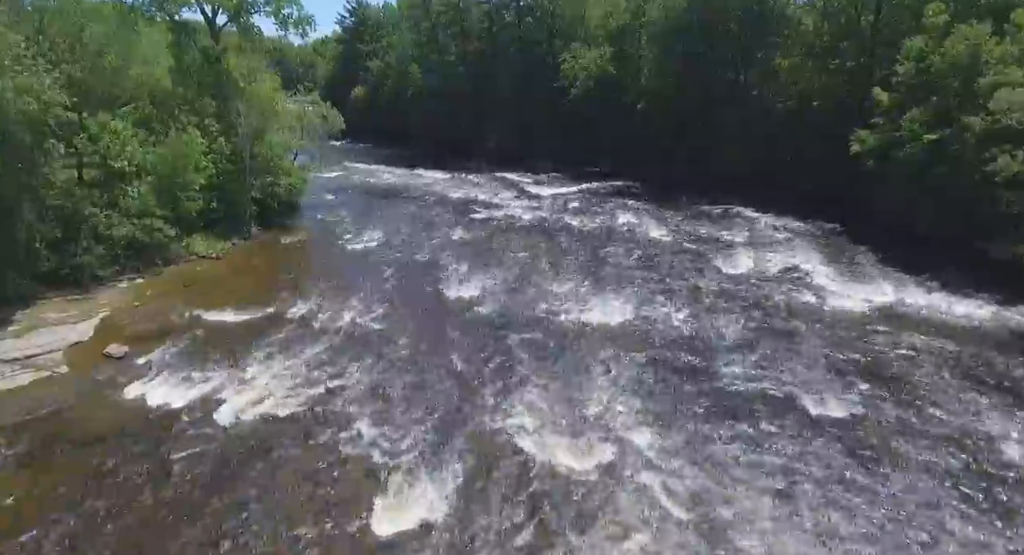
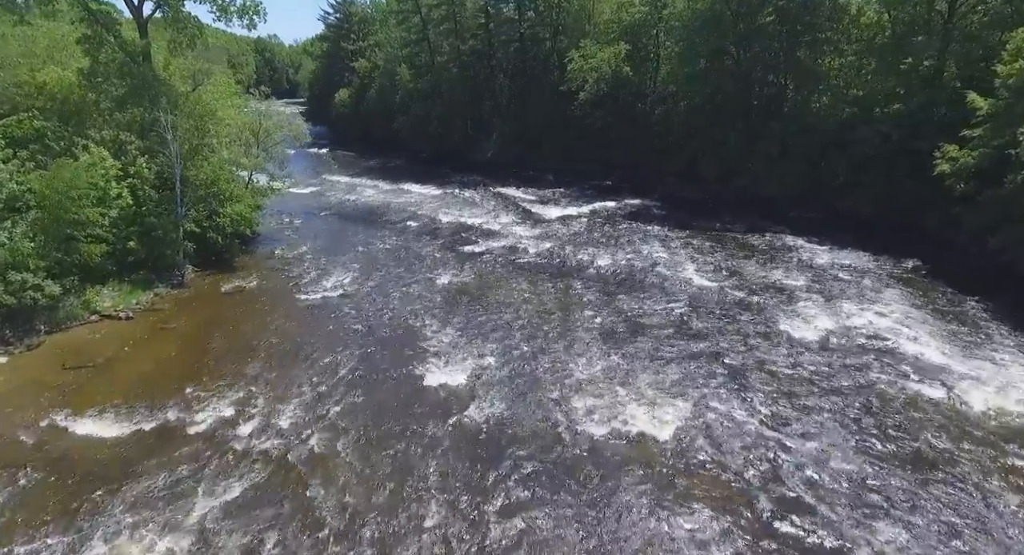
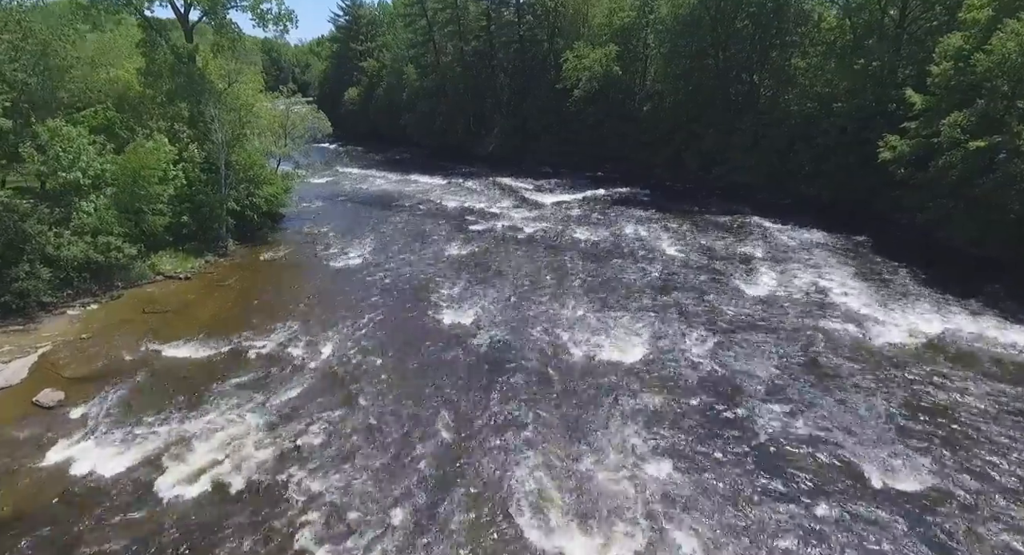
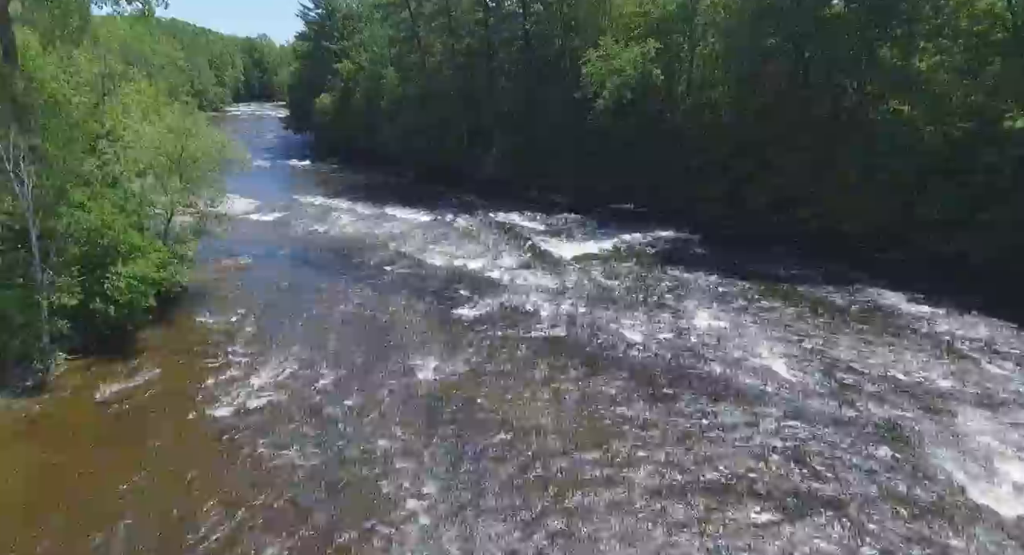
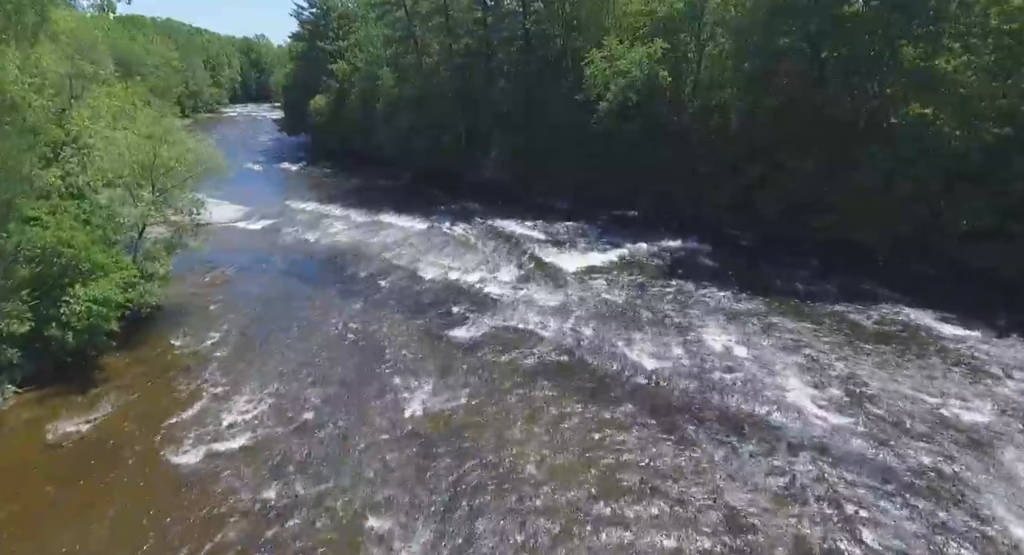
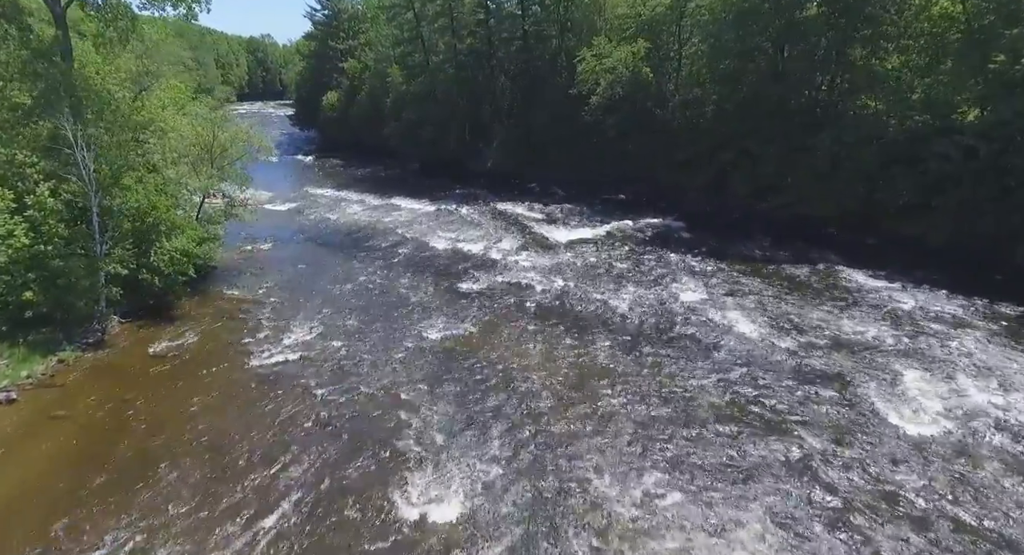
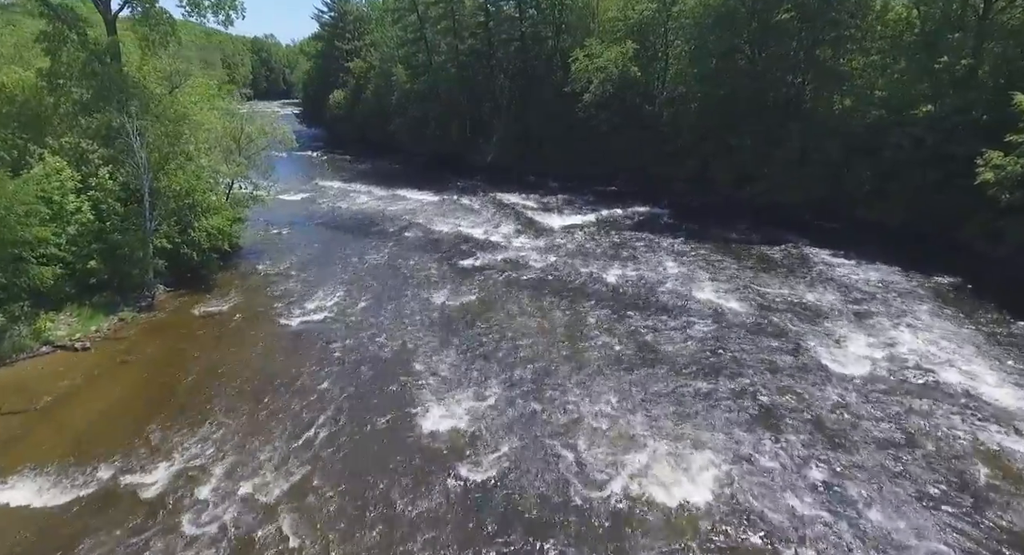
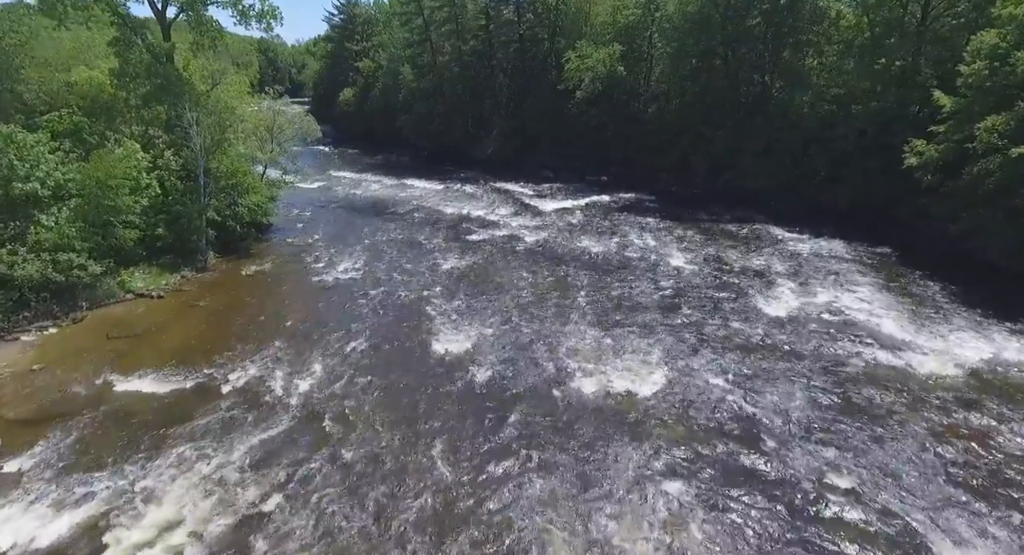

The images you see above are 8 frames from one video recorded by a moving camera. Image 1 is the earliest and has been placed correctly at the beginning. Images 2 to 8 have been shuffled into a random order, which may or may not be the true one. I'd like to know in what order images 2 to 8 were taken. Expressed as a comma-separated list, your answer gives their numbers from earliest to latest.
3, 8, 2, 7, 6, 4, 5
